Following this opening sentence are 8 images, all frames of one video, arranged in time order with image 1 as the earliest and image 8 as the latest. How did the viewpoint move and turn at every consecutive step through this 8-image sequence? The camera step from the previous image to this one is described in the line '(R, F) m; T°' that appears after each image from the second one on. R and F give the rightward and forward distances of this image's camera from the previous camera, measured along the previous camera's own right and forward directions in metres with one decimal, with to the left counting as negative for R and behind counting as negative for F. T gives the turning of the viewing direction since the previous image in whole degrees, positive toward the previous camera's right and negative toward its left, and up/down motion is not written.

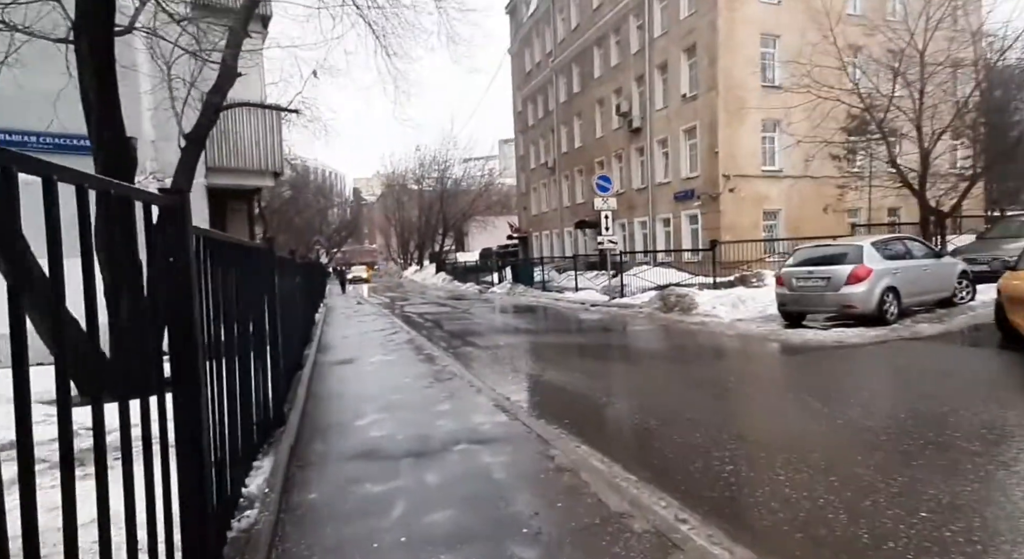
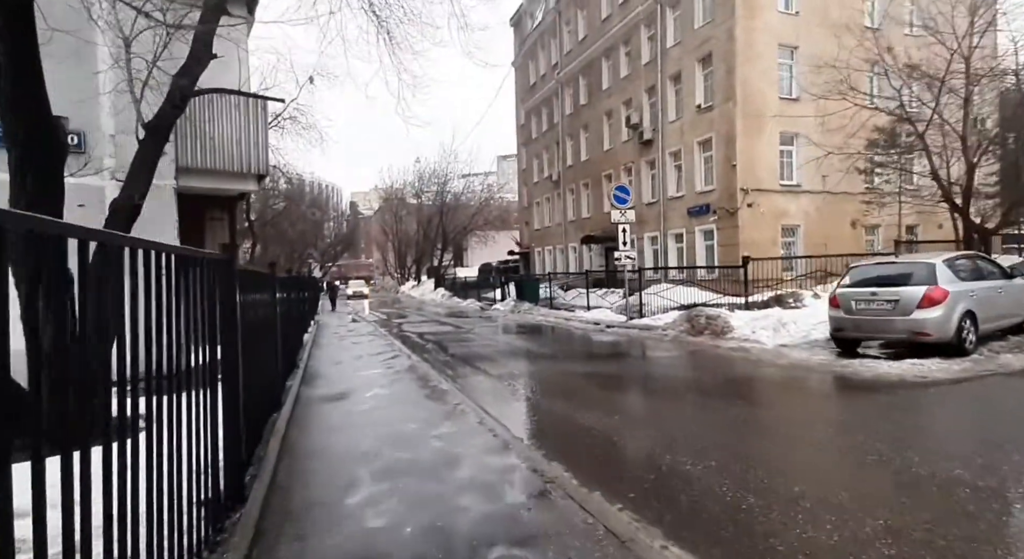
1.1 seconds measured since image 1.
(-0.4, +1.6) m; +1°
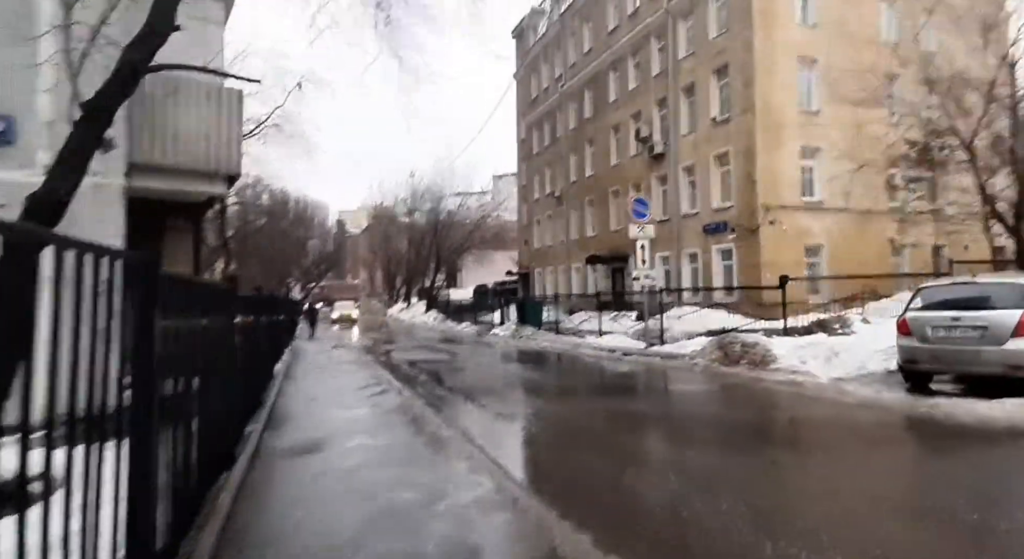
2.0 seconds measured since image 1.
(-0.4, +1.7) m; +1°
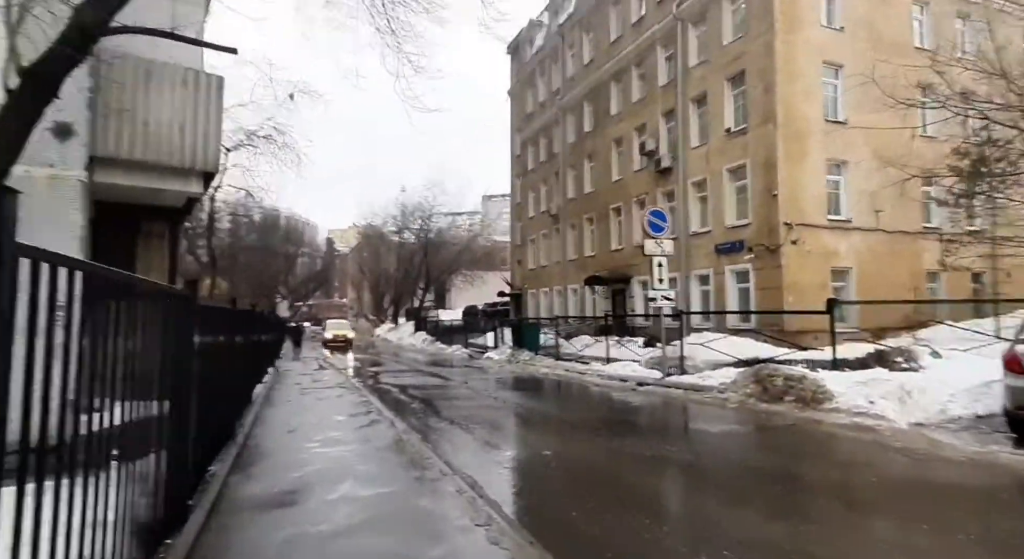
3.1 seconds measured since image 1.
(-0.2, +2.0) m; +1°
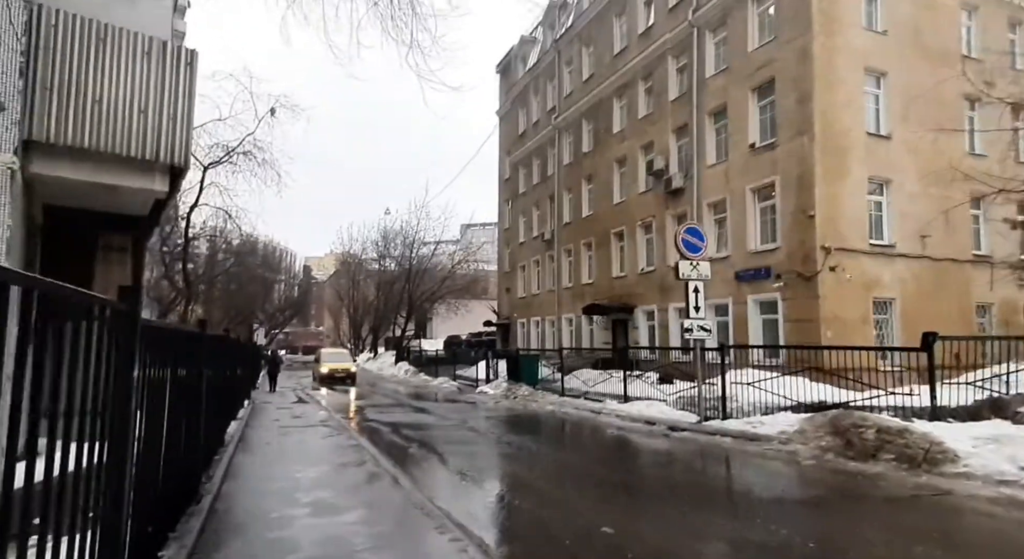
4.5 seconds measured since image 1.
(-0.6, +2.3) m; +2°
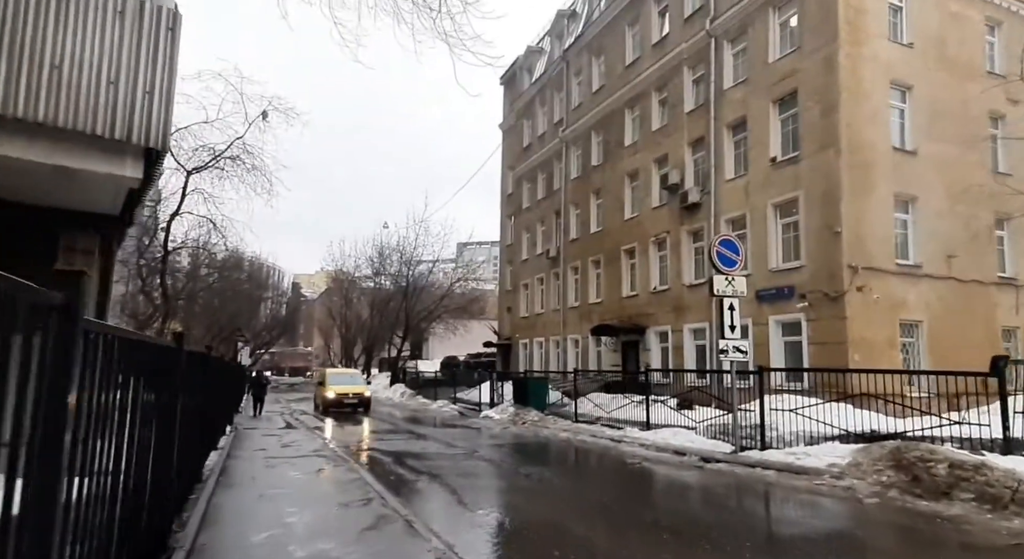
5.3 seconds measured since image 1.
(-0.5, +0.8) m; +1°
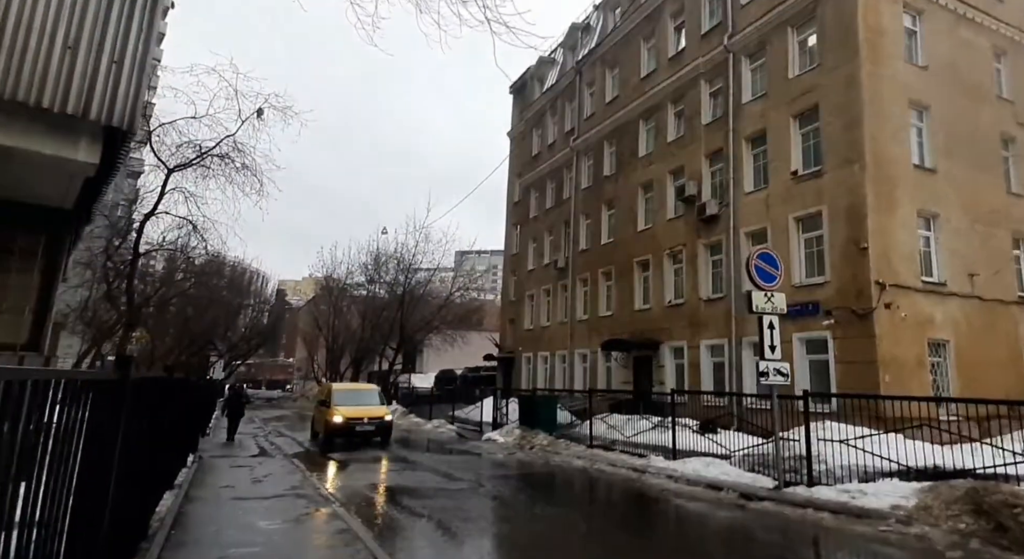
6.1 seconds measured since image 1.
(-0.5, +0.8) m; +1°
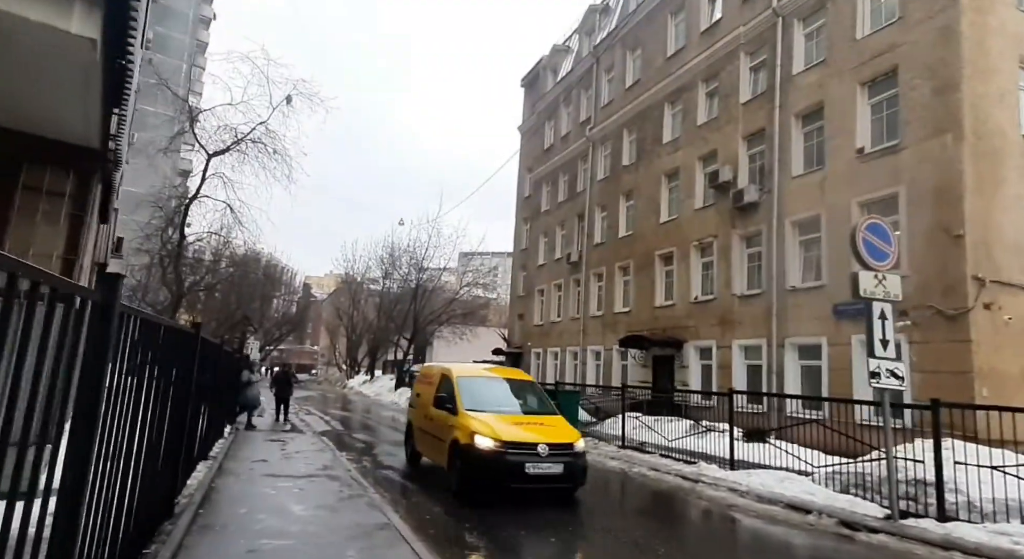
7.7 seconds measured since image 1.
(-0.4, +2.1) m; -1°
